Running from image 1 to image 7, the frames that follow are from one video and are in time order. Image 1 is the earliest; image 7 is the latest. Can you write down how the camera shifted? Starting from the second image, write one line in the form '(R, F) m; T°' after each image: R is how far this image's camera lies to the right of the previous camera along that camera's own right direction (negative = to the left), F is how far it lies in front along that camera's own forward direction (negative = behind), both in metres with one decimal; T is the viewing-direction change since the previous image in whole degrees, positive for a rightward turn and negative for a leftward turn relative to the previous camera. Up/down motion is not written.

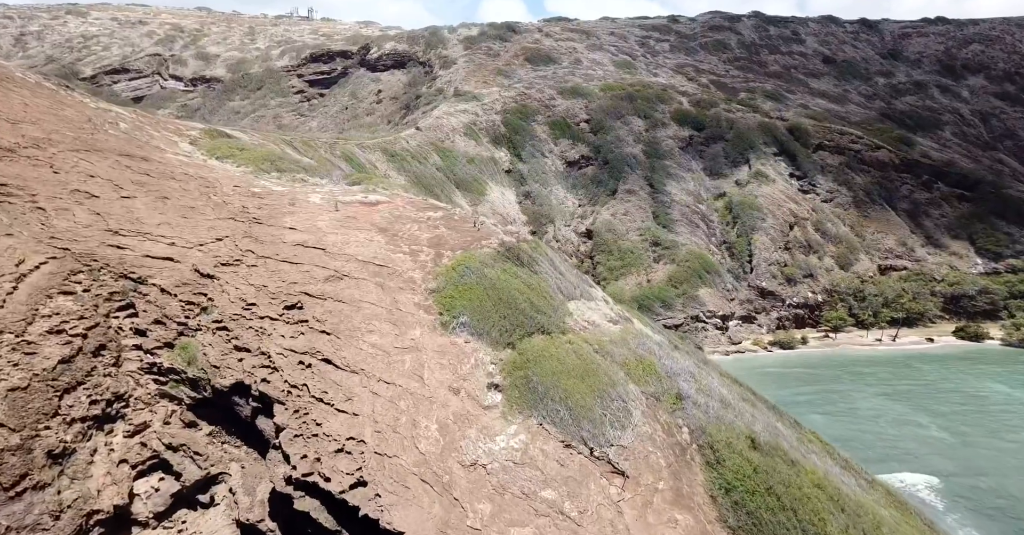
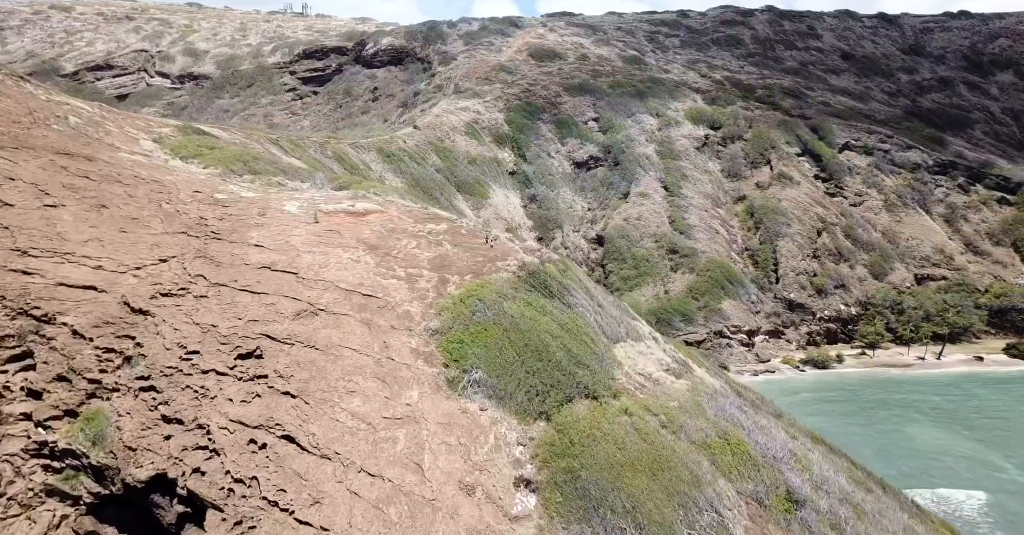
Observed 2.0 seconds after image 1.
(-0.5, +2.7) m; 0°
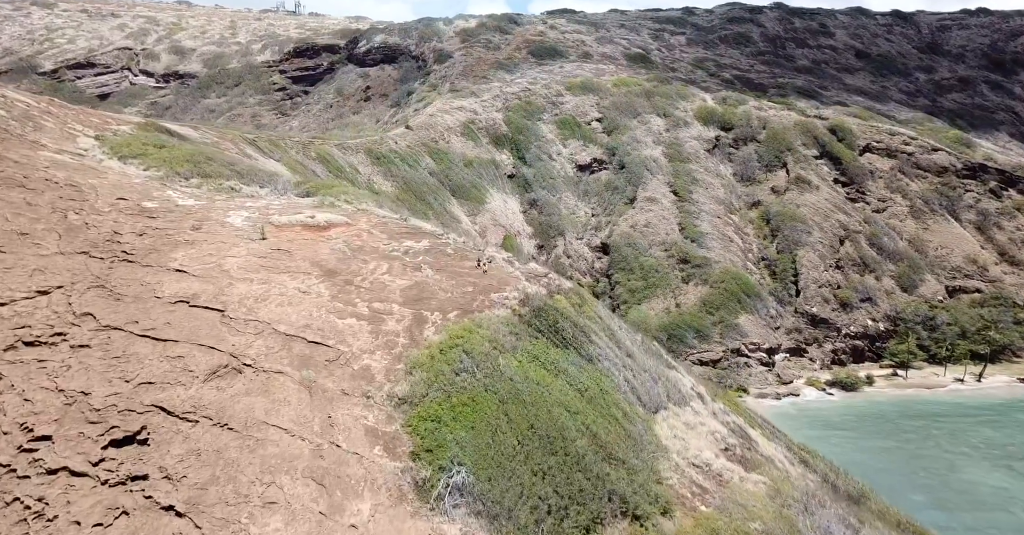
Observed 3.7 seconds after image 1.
(0.0, +2.5) m; 0°
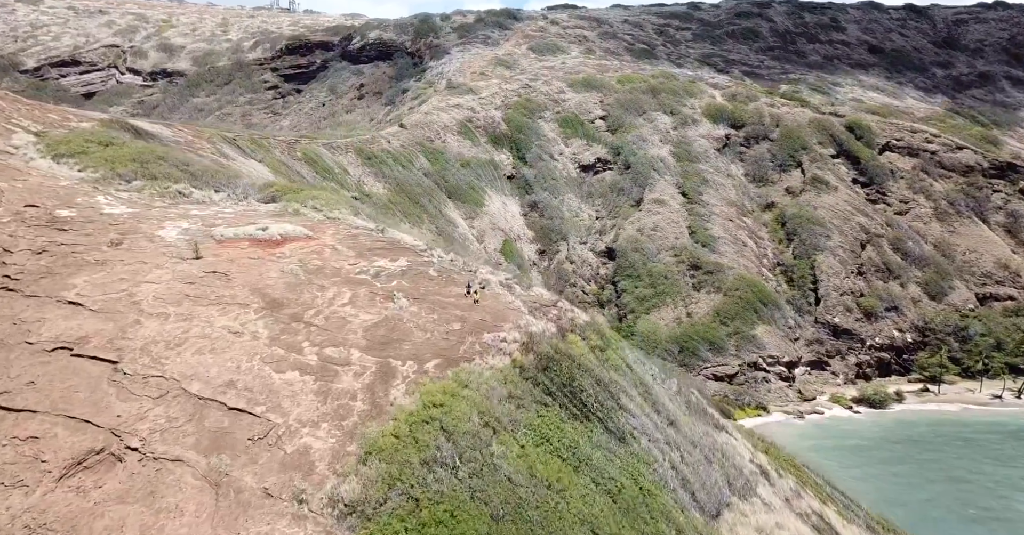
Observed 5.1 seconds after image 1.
(0.0, +1.9) m; 0°
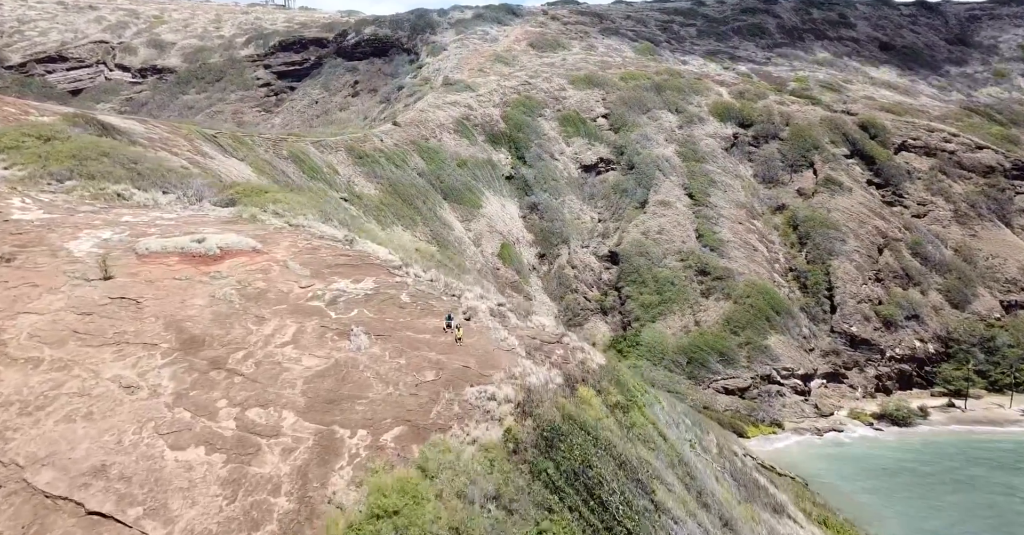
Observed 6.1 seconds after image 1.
(+0.1, +1.5) m; 0°
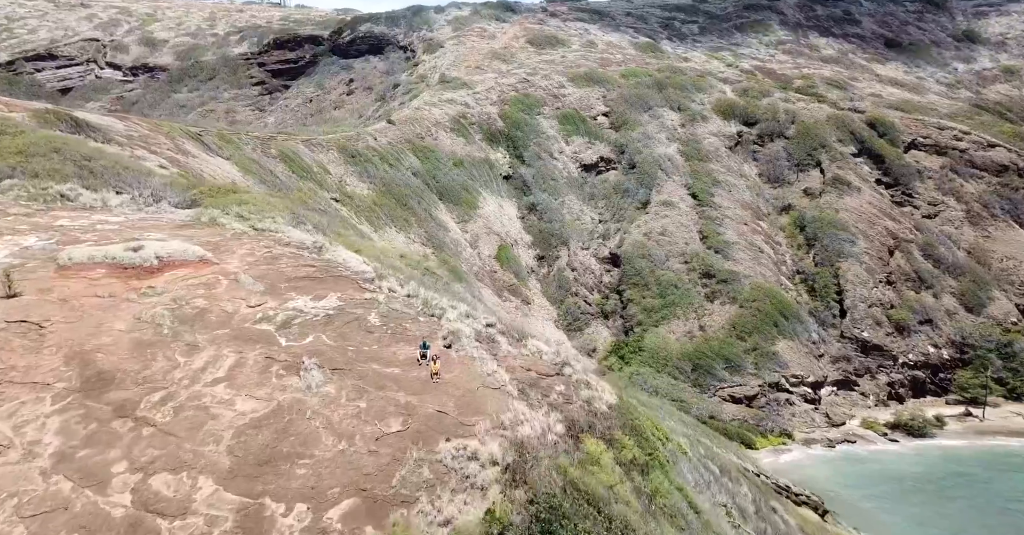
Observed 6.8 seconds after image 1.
(+0.1, +1.0) m; 0°
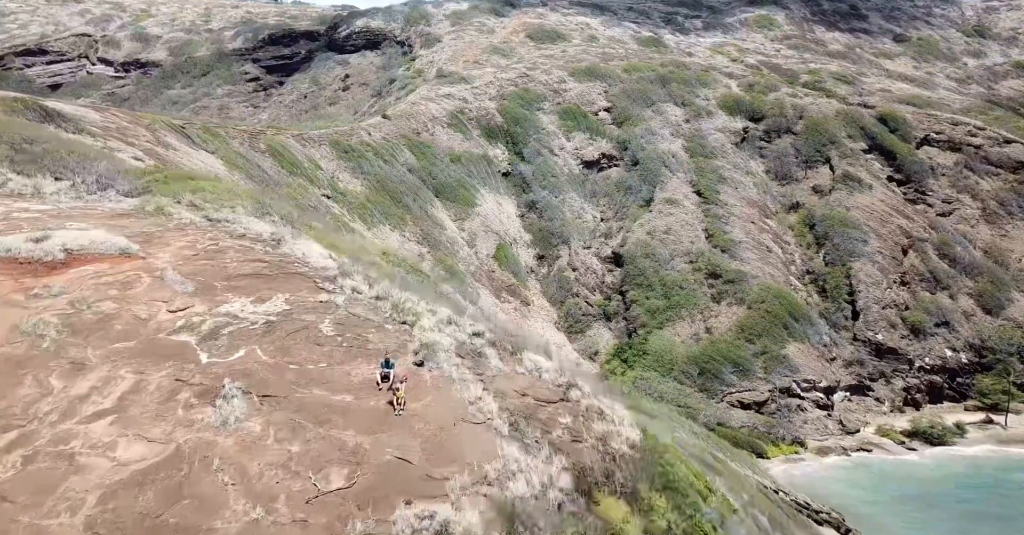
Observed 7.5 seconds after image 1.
(+0.1, +1.0) m; 0°
